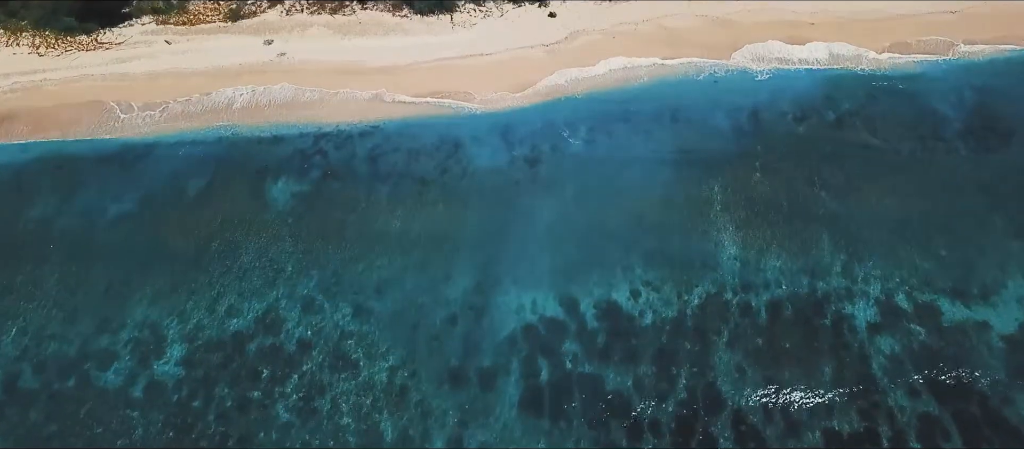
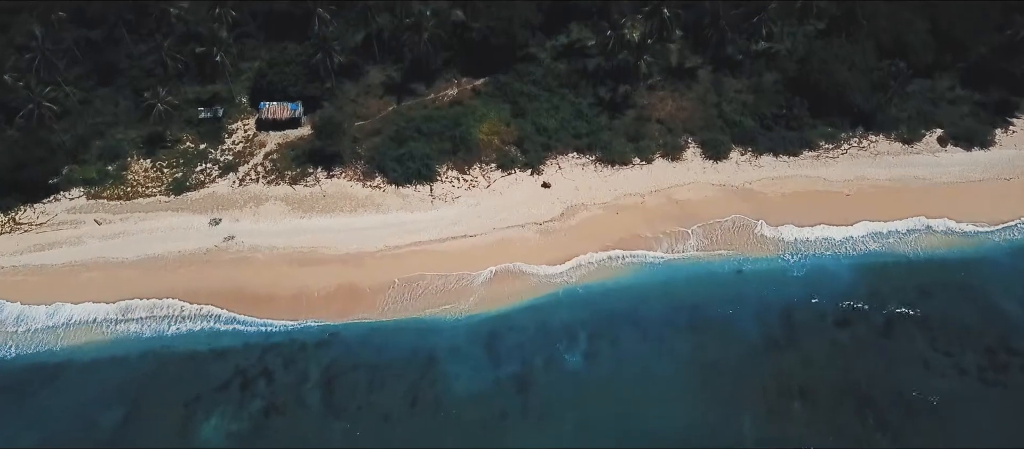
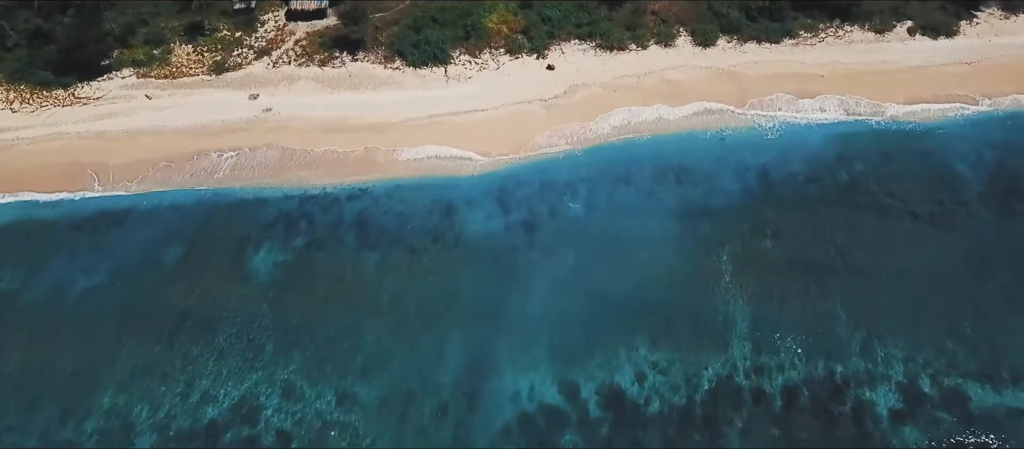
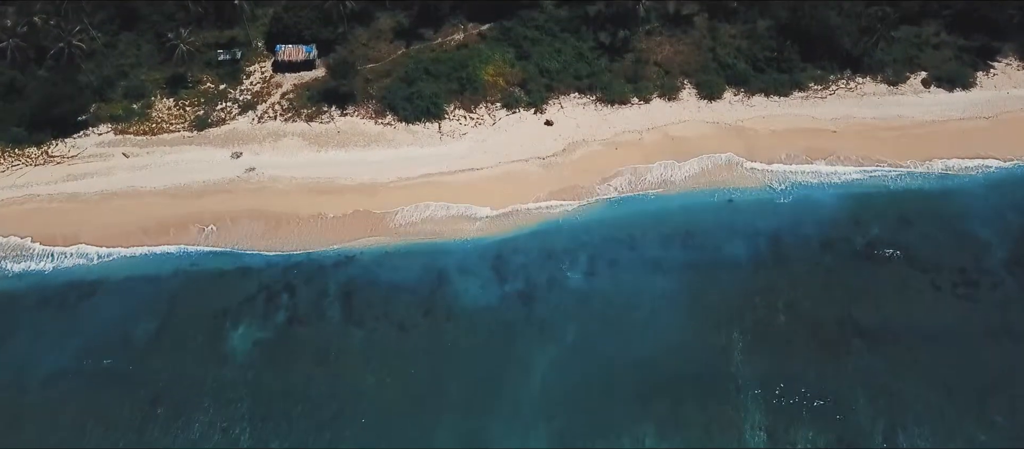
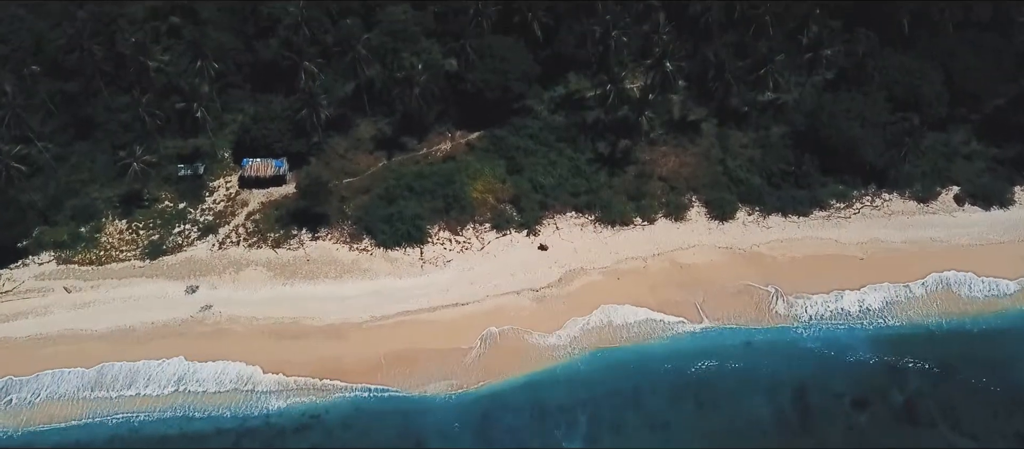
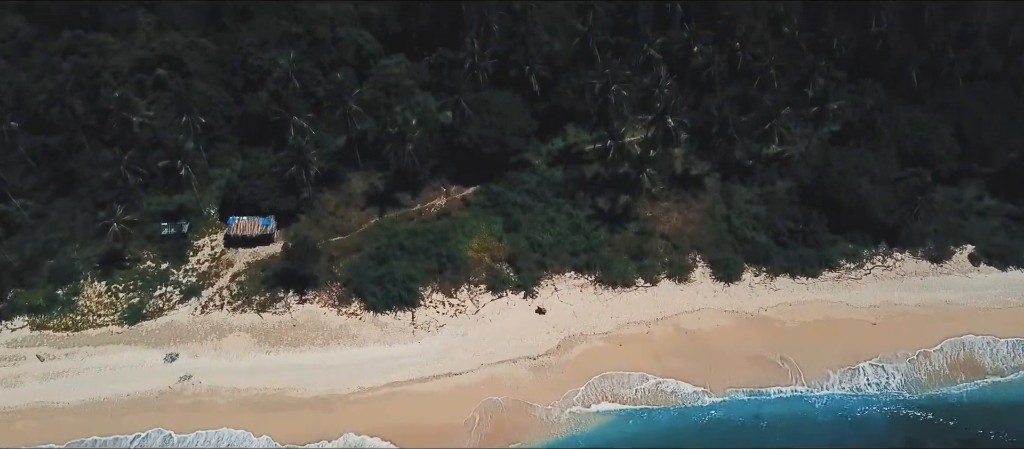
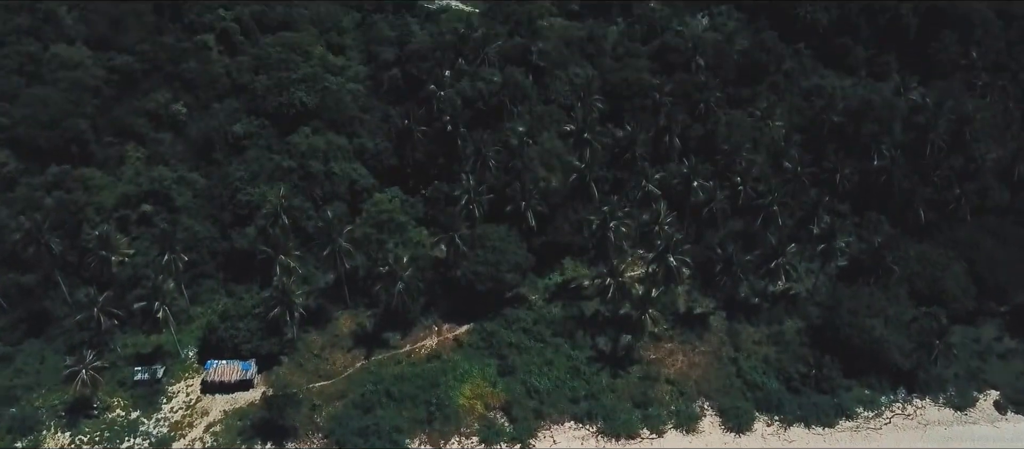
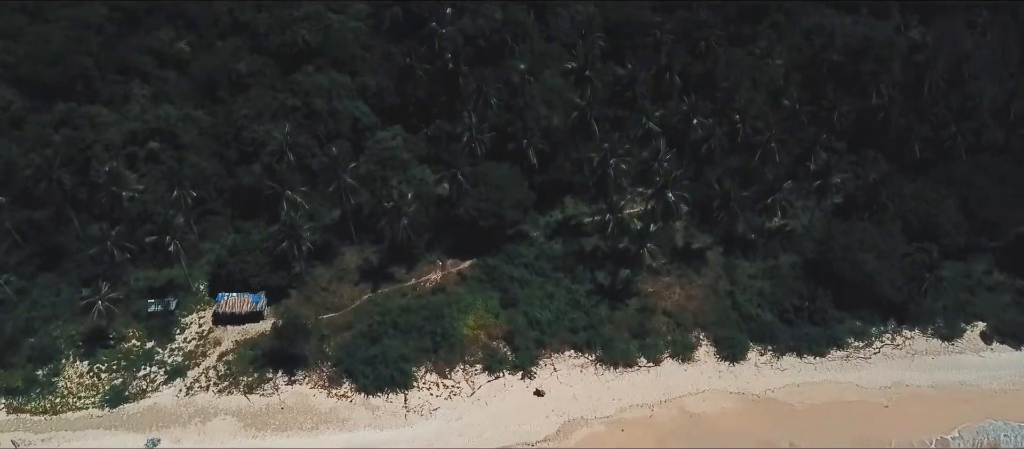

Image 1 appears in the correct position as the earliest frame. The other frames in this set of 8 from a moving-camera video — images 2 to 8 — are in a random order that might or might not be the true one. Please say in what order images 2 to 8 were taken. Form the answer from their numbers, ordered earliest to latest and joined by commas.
3, 4, 2, 5, 6, 8, 7
